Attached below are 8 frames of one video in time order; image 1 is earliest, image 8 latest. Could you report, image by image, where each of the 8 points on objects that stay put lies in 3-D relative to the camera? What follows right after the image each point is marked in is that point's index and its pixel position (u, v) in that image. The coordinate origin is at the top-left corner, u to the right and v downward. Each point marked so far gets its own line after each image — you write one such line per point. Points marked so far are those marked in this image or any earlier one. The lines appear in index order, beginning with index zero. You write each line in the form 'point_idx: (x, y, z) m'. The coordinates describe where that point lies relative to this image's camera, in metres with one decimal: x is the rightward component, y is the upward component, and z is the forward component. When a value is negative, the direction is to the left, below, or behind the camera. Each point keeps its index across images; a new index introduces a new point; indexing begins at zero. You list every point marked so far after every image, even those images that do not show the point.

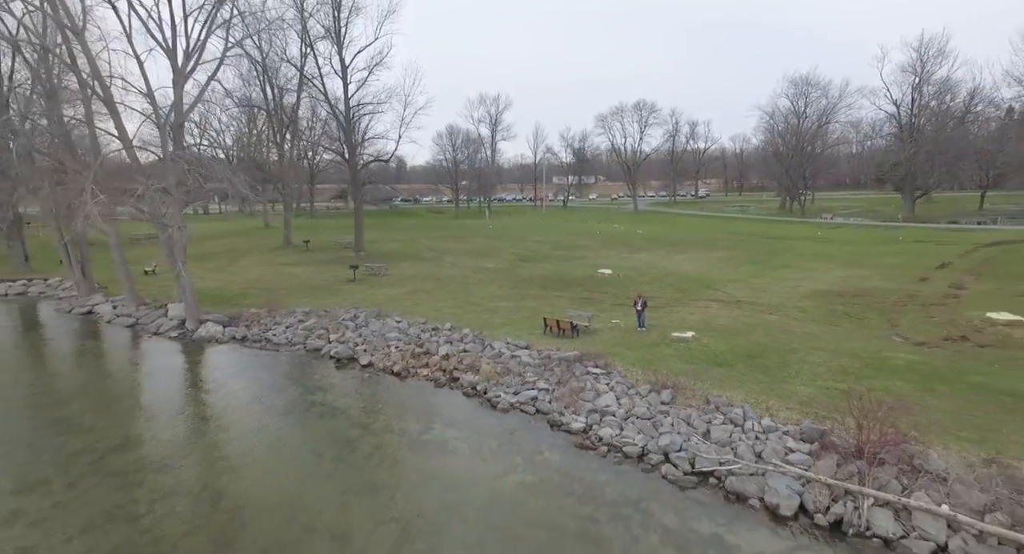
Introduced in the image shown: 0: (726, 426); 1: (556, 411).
0: (+3.6, -2.5, +8.7) m
1: (+0.9, -2.6, +10.2) m
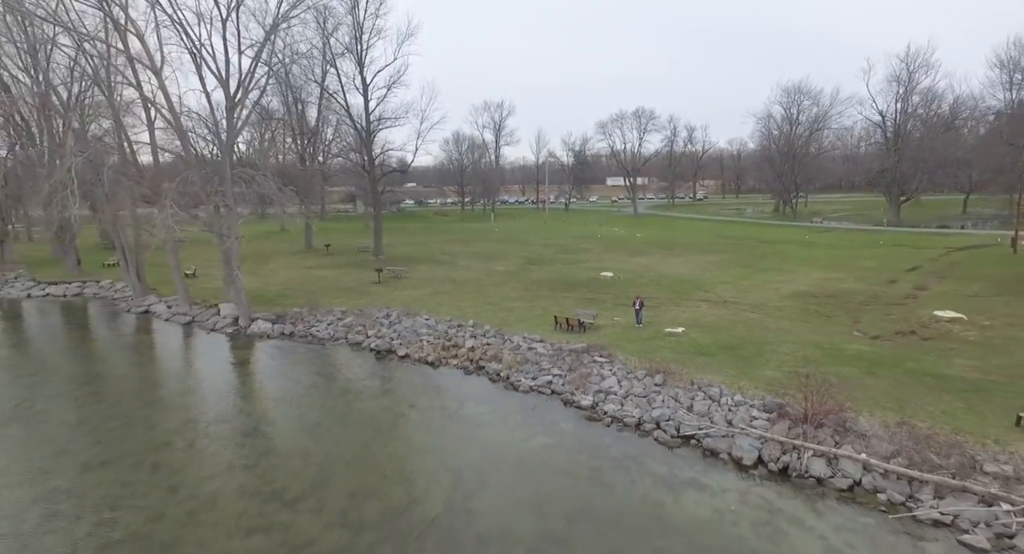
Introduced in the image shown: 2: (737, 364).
0: (+4.1, -2.6, +11.0) m
1: (+1.4, -2.7, +12.5) m
2: (+5.5, -2.1, +12.7) m
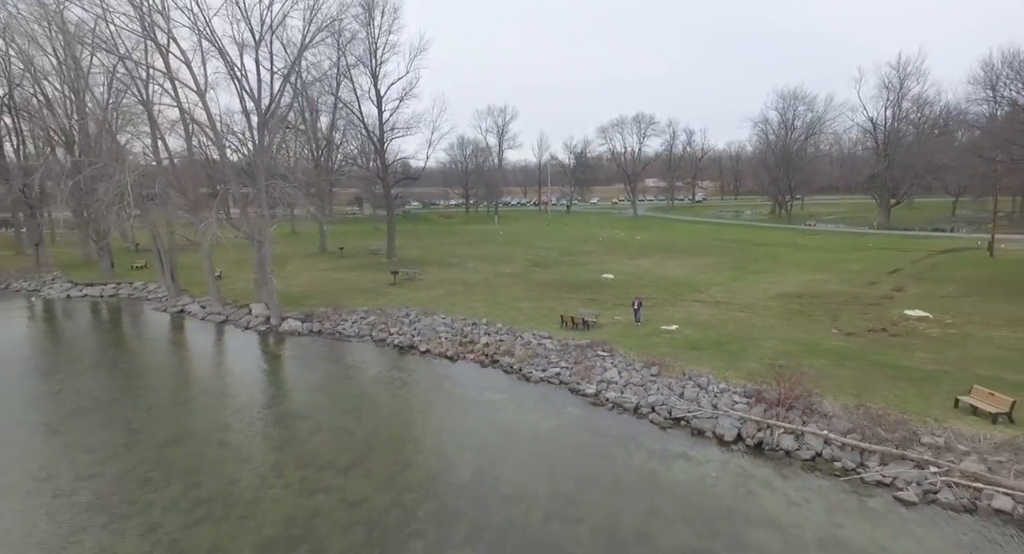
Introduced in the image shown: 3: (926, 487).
0: (+4.4, -2.7, +12.6) m
1: (+1.7, -2.8, +14.1) m
2: (+5.9, -2.2, +14.3) m
3: (+7.0, -3.6, +8.8) m
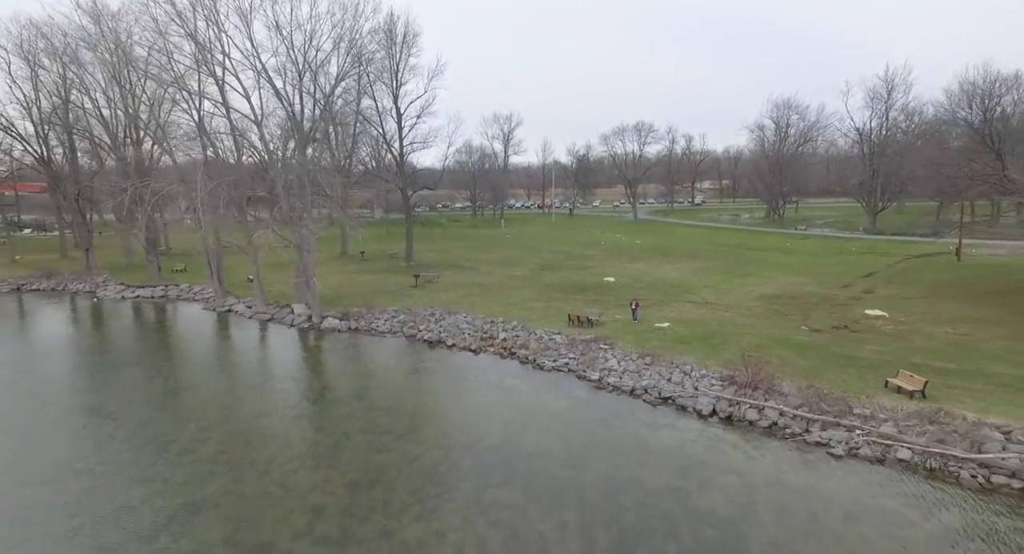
0: (+5.0, -2.9, +15.3) m
1: (+2.2, -3.0, +16.9) m
2: (+6.4, -2.4, +17.1) m
3: (+7.5, -3.7, +11.6) m
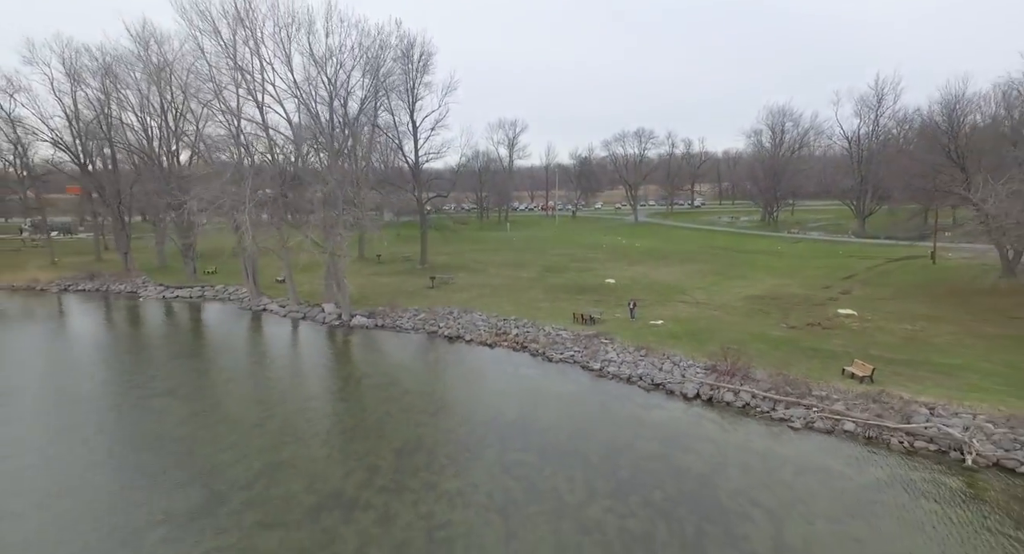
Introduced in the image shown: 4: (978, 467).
0: (+5.4, -3.0, +17.8) m
1: (+2.7, -3.1, +19.4) m
2: (+6.9, -2.5, +19.5) m
3: (+8.0, -3.9, +14.0) m
4: (+10.4, -4.2, +11.7) m
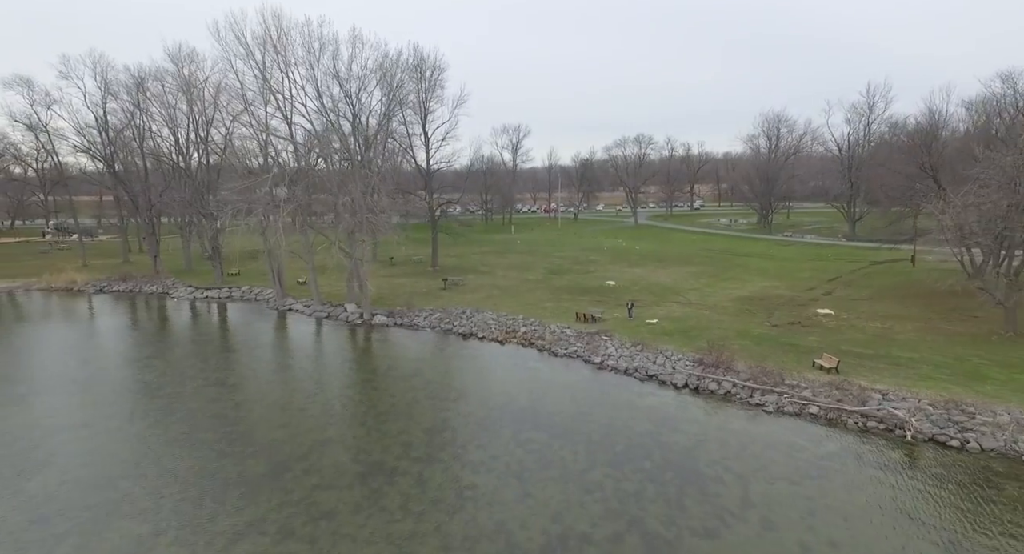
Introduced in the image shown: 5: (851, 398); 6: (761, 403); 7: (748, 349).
0: (+5.8, -3.1, +20.1) m
1: (+3.1, -3.2, +21.6) m
2: (+7.3, -2.6, +21.8) m
3: (+8.4, -4.0, +16.3) m
4: (+10.8, -4.3, +13.9) m
5: (+10.2, -3.6, +15.6) m
6: (+7.9, -4.0, +16.6) m
7: (+9.0, -2.8, +20.0) m
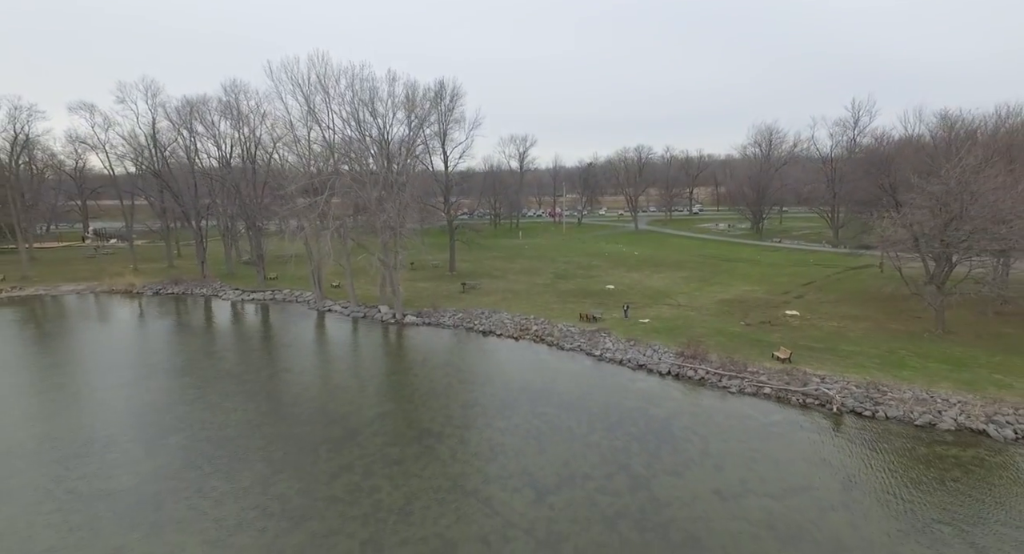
0: (+6.5, -3.4, +24.3) m
1: (+3.8, -3.6, +25.9) m
2: (+8.0, -3.0, +26.0) m
3: (+9.1, -4.3, +20.5) m
4: (+11.5, -4.7, +18.1) m
5: (+10.9, -4.0, +19.8) m
6: (+8.6, -4.4, +20.8) m
7: (+9.7, -3.1, +24.2) m
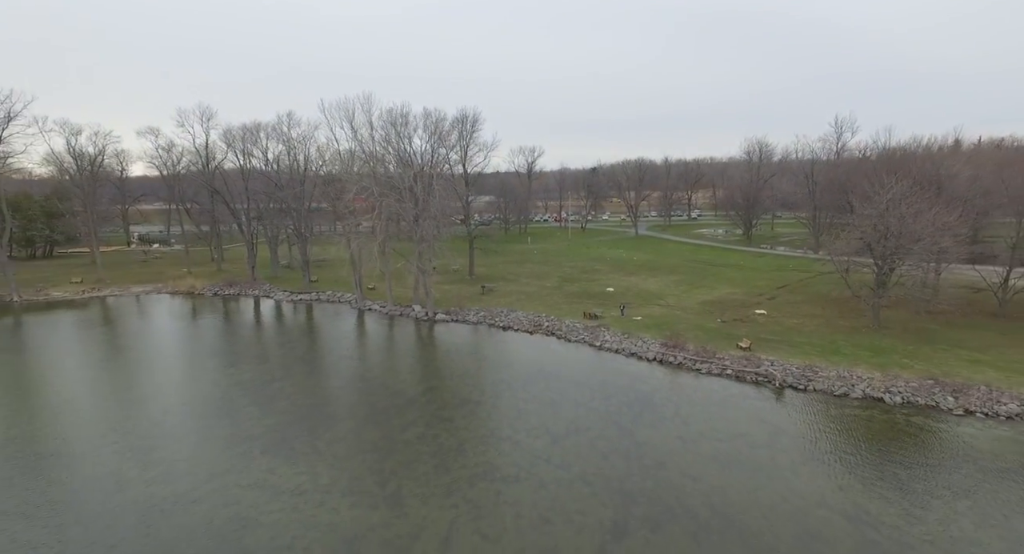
0: (+7.5, -3.8, +30.1) m
1: (+4.8, -3.9, +31.7) m
2: (+9.0, -3.3, +31.8) m
3: (+10.0, -4.7, +26.2) m
4: (+12.4, -5.0, +23.8) m
5: (+11.8, -4.3, +25.5) m
6: (+9.6, -4.7, +26.5) m
7: (+10.7, -3.4, +29.9) m
